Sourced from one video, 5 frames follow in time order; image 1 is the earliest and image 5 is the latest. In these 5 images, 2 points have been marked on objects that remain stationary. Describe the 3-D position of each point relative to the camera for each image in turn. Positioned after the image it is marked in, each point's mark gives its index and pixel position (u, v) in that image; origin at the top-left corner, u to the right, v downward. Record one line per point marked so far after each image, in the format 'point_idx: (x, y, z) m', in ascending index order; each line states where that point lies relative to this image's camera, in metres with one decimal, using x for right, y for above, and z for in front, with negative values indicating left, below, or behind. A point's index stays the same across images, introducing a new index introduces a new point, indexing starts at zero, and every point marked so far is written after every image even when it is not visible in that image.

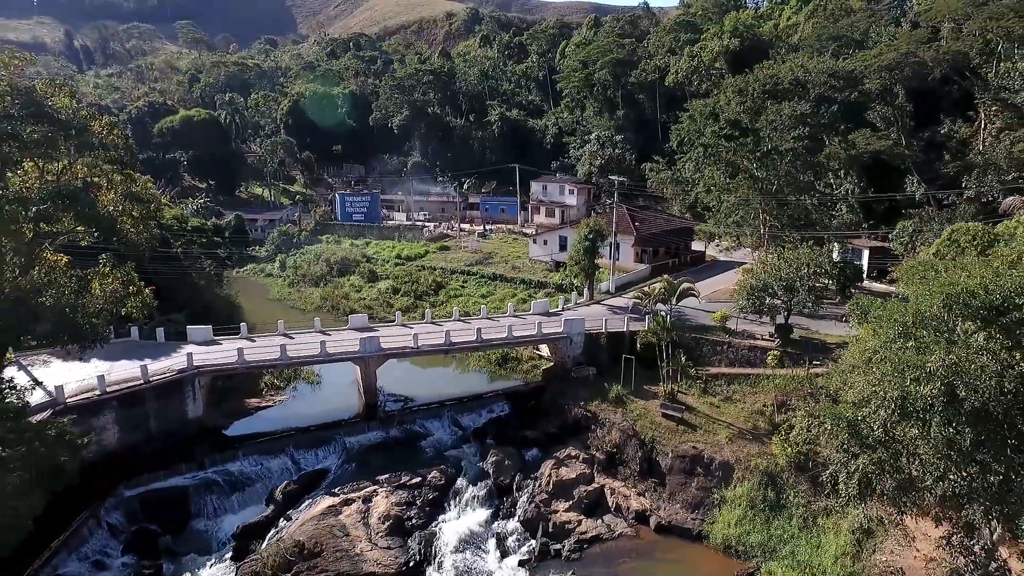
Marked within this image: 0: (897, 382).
0: (+9.9, -2.4, +14.5) m
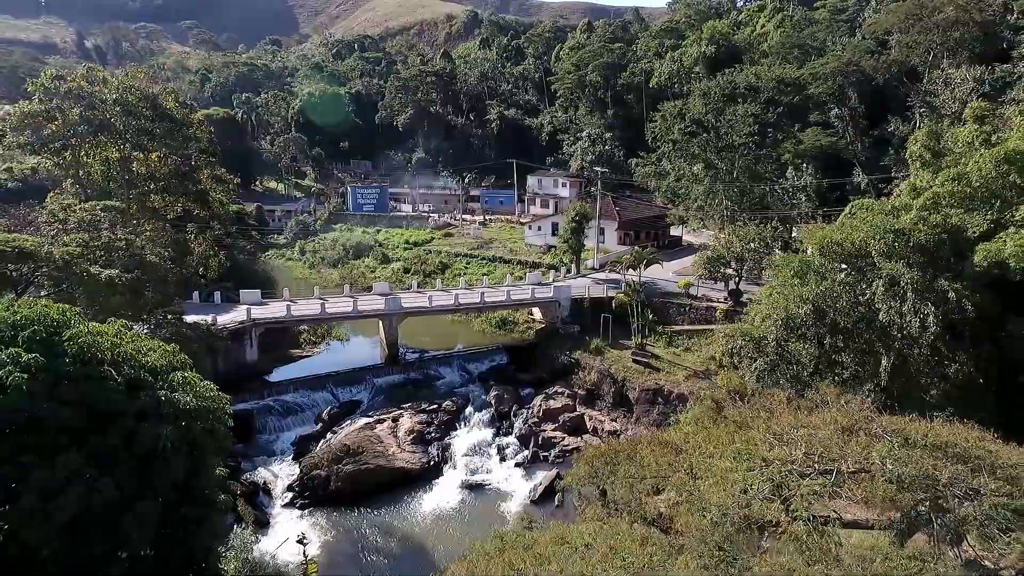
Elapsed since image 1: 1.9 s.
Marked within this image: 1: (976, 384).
0: (+9.9, -0.7, +20.3) m
1: (+15.4, -3.2, +18.5) m
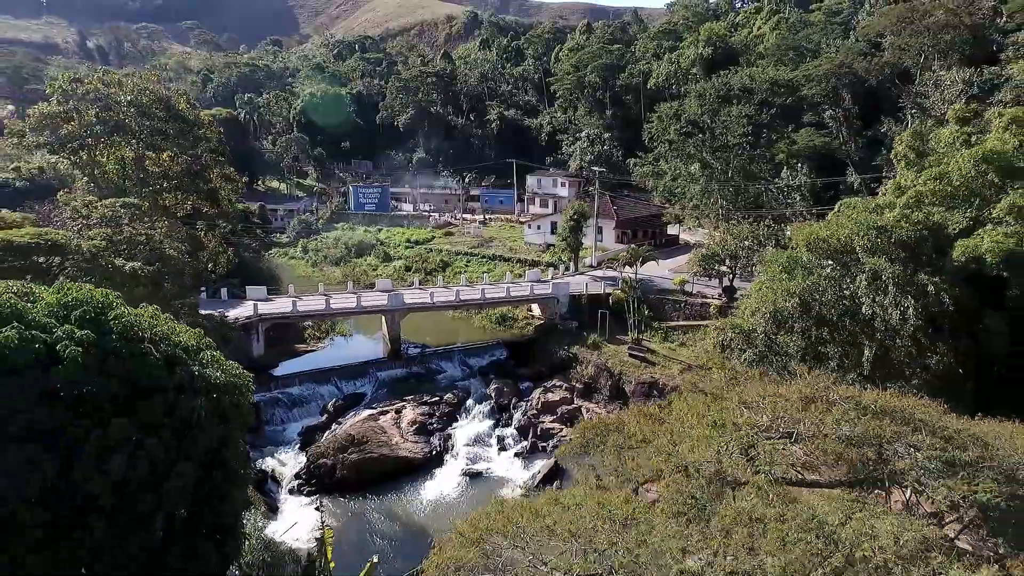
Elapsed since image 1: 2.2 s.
0: (+9.8, -0.5, +21.1) m
1: (+15.3, -3.0, +19.4) m
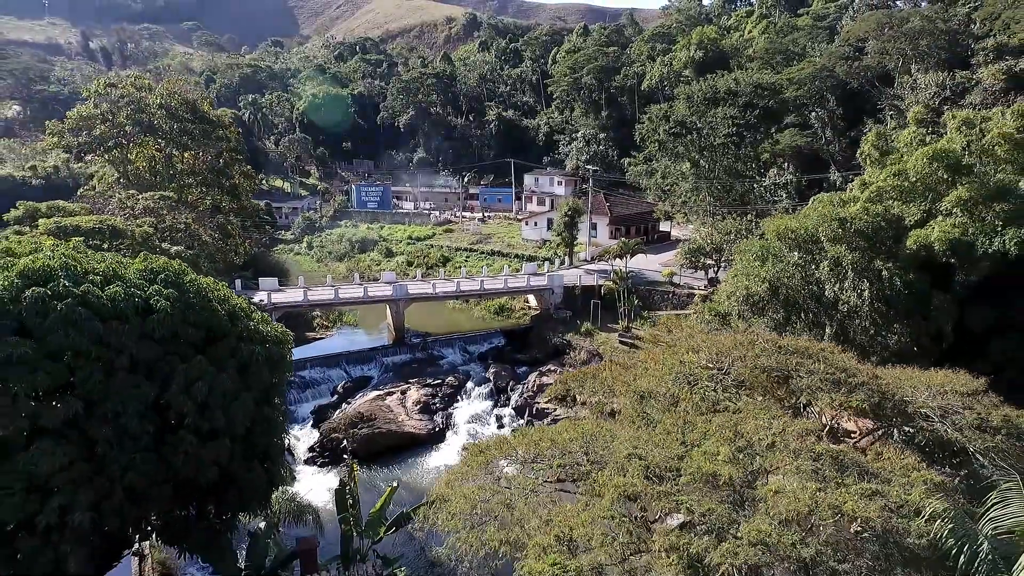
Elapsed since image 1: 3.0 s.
0: (+9.7, +0.1, +23.2) m
1: (+15.2, -2.5, +21.5) m
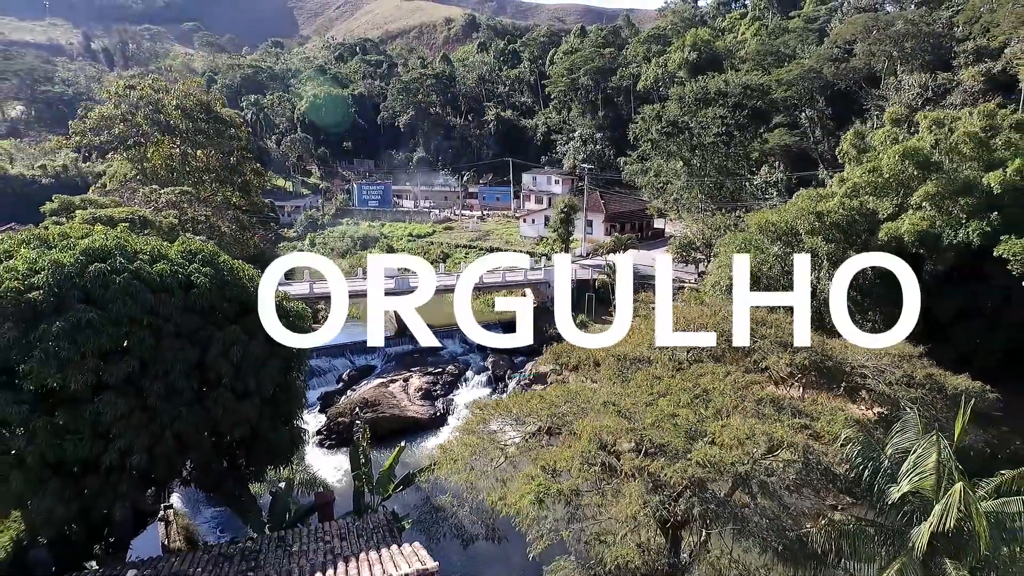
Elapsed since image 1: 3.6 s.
0: (+9.6, +0.5, +24.7) m
1: (+15.1, -2.0, +23.0) m
